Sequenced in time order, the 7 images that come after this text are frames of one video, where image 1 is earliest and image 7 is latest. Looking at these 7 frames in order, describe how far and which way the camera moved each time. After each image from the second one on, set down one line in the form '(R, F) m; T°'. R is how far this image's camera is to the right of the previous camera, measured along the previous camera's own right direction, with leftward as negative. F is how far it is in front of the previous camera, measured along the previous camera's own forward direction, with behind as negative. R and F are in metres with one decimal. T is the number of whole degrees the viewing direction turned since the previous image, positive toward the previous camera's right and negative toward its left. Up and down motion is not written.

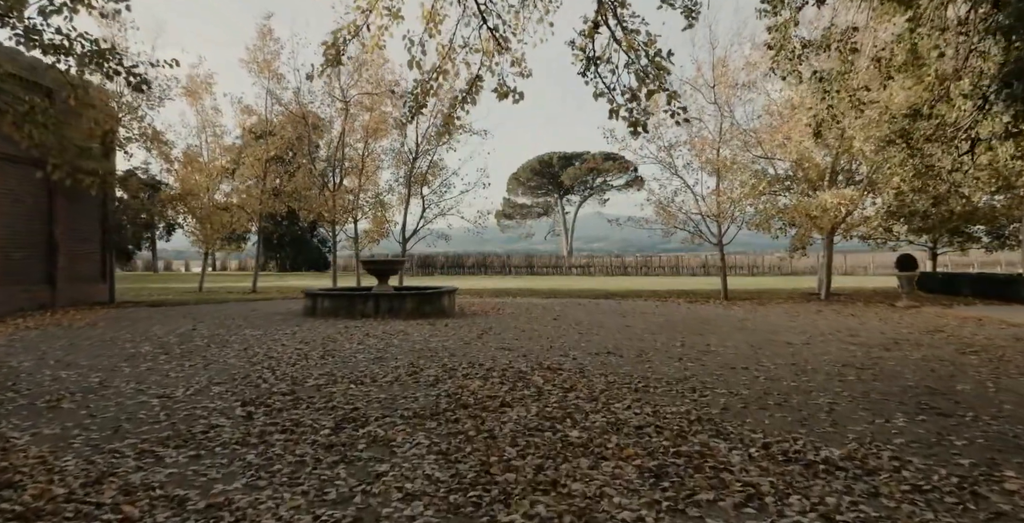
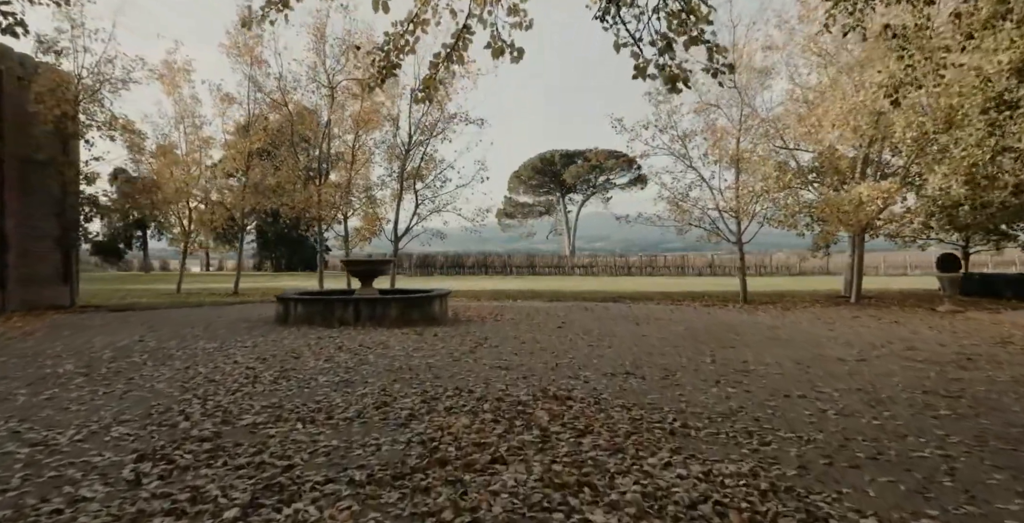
(+0.1, +1.8) m; 0°
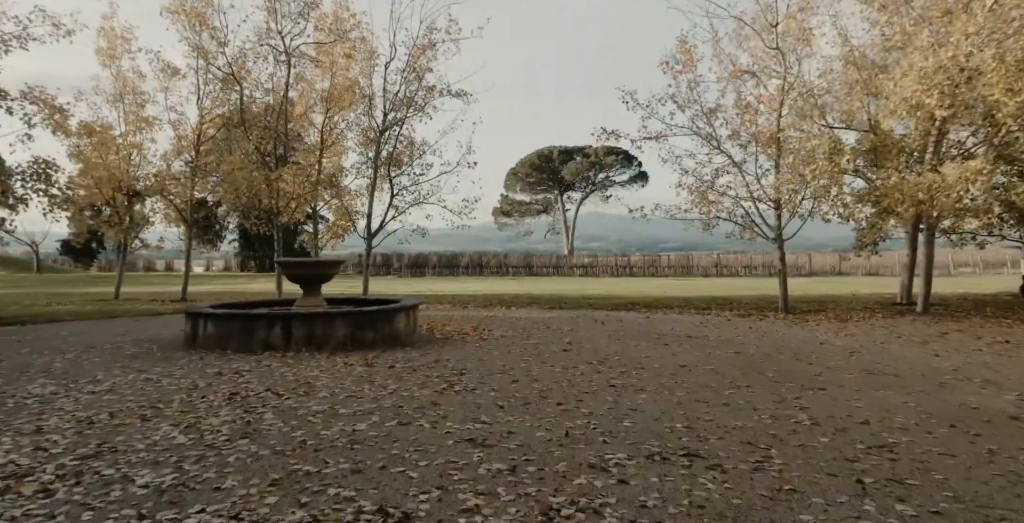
(+0.1, +3.5) m; 0°
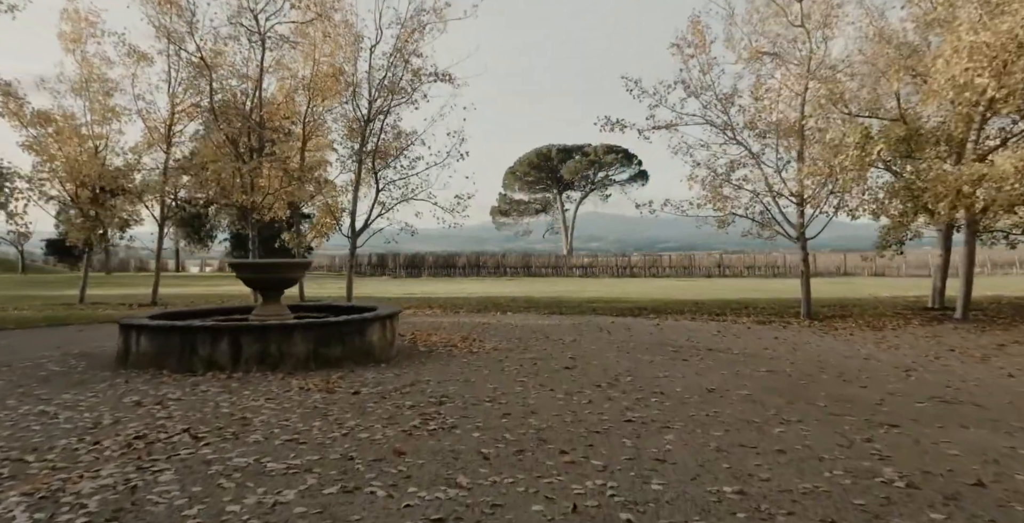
(+0.1, +1.6) m; 0°
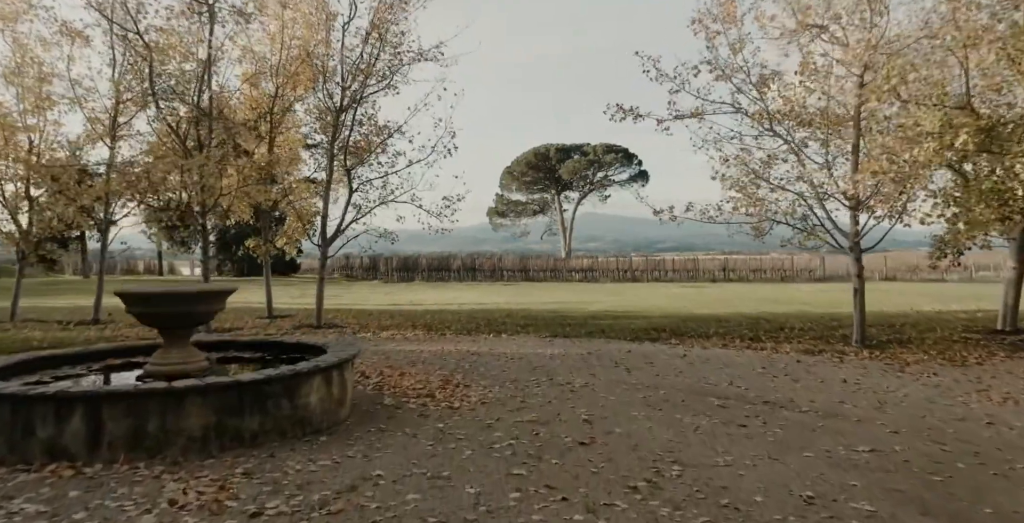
(0.0, +2.6) m; 0°
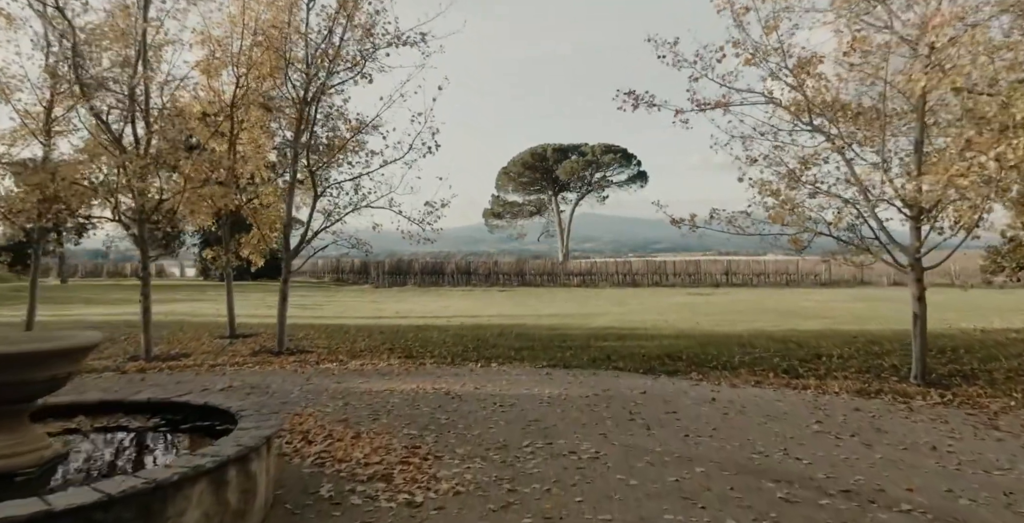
(+0.1, +2.2) m; 0°
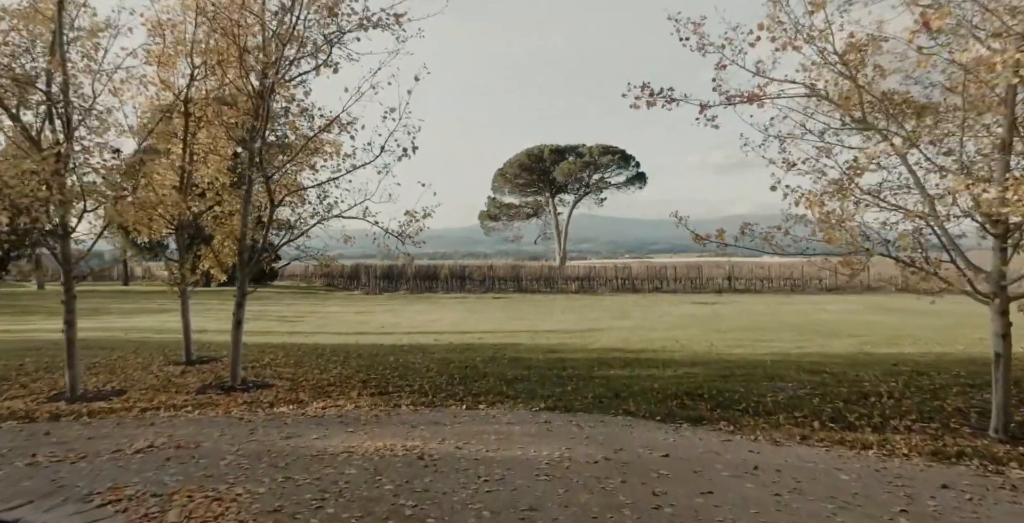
(+0.1, +2.0) m; 0°
